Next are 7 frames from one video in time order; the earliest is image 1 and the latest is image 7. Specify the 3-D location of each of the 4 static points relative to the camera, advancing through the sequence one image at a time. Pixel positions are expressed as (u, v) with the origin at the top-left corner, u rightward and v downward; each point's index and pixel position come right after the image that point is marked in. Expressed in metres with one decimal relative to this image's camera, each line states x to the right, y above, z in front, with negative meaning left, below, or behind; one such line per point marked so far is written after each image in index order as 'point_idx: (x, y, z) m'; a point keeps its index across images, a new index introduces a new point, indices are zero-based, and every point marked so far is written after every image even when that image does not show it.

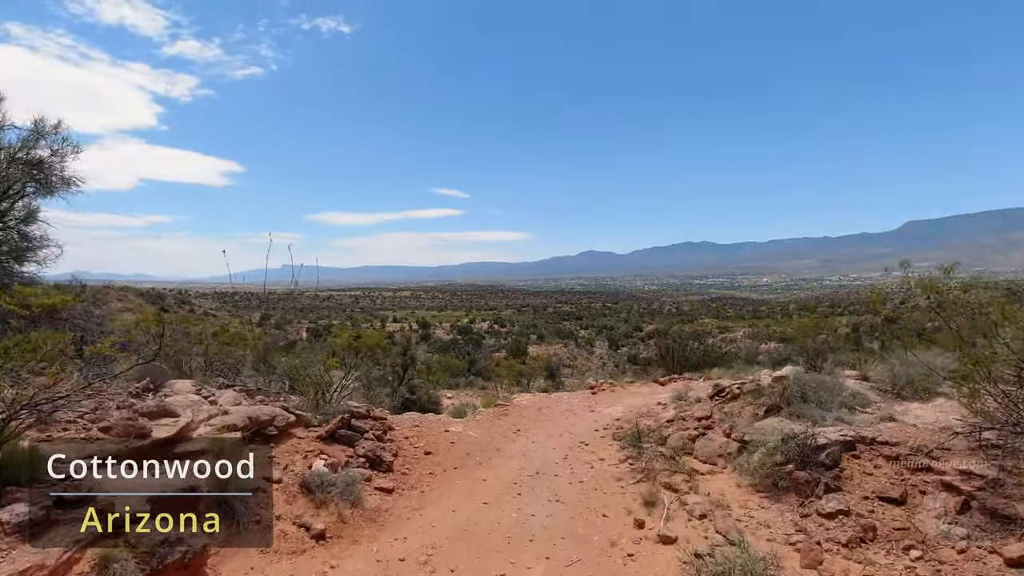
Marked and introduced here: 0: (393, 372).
0: (-3.7, -2.6, +16.3) m
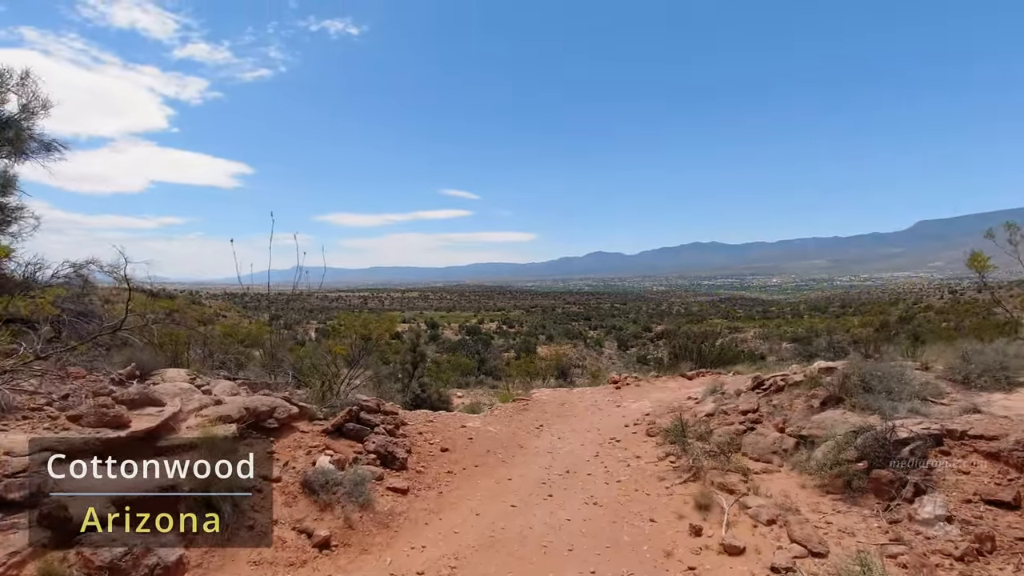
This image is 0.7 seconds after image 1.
0: (-3.3, -2.5, +15.9) m
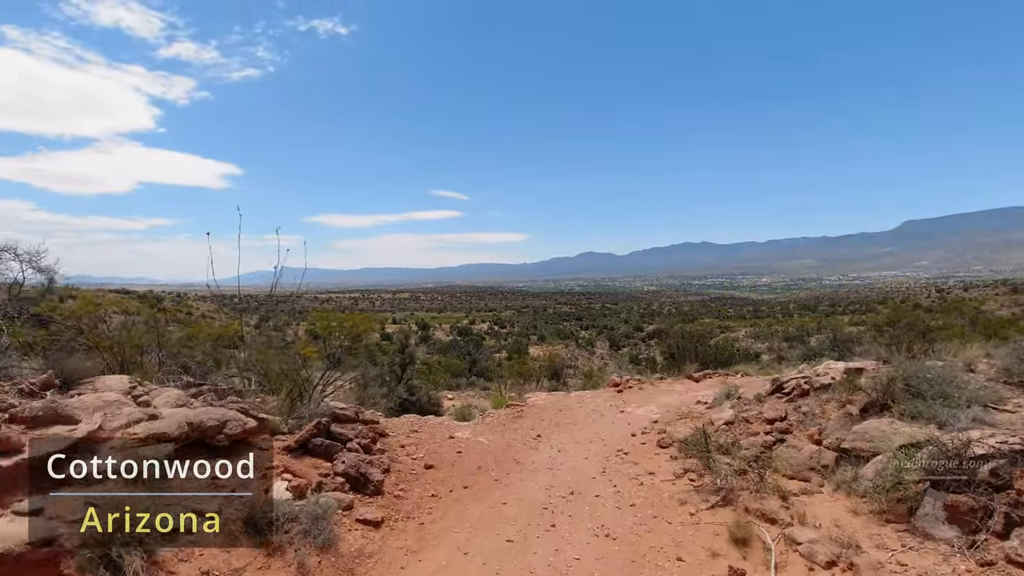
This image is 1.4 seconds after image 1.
0: (-3.6, -2.4, +15.4) m
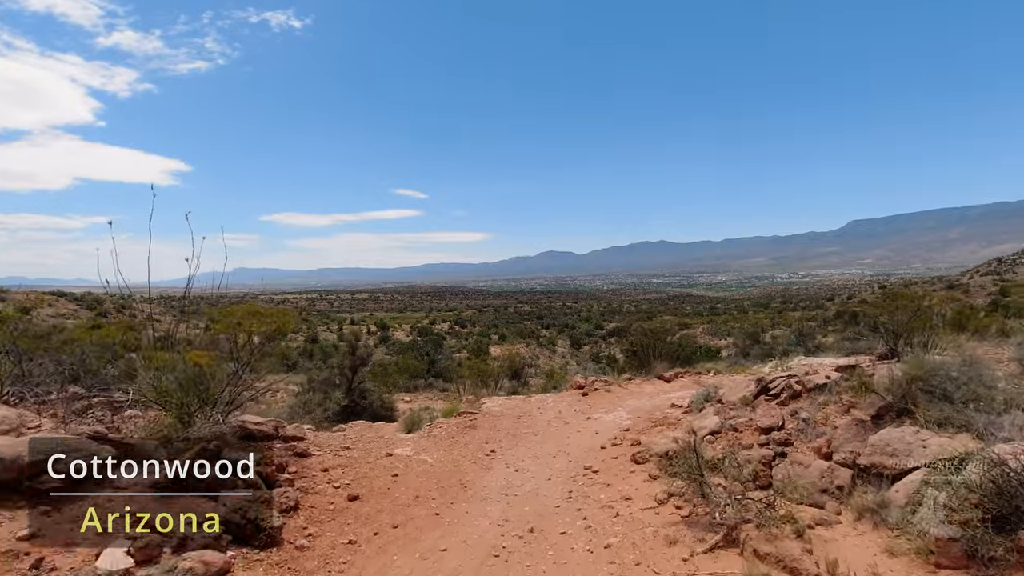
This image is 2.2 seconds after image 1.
0: (-4.7, -2.4, +14.4) m
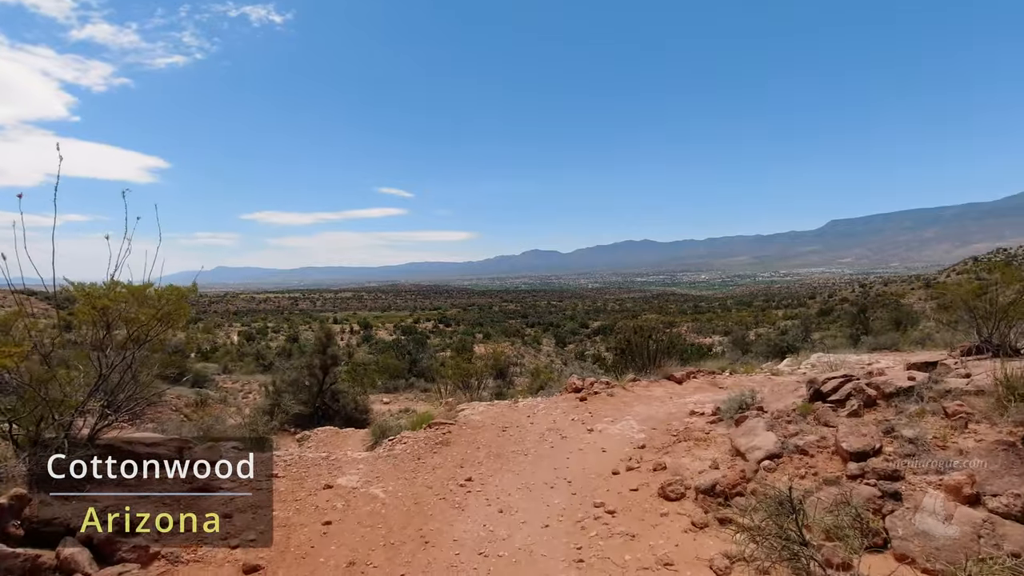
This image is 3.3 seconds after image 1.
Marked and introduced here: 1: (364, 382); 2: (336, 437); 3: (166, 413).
0: (-5.1, -2.2, +13.4) m
1: (-5.4, -3.5, +19.4) m
2: (-3.3, -2.8, +9.7) m
3: (-9.8, -3.5, +14.8) m
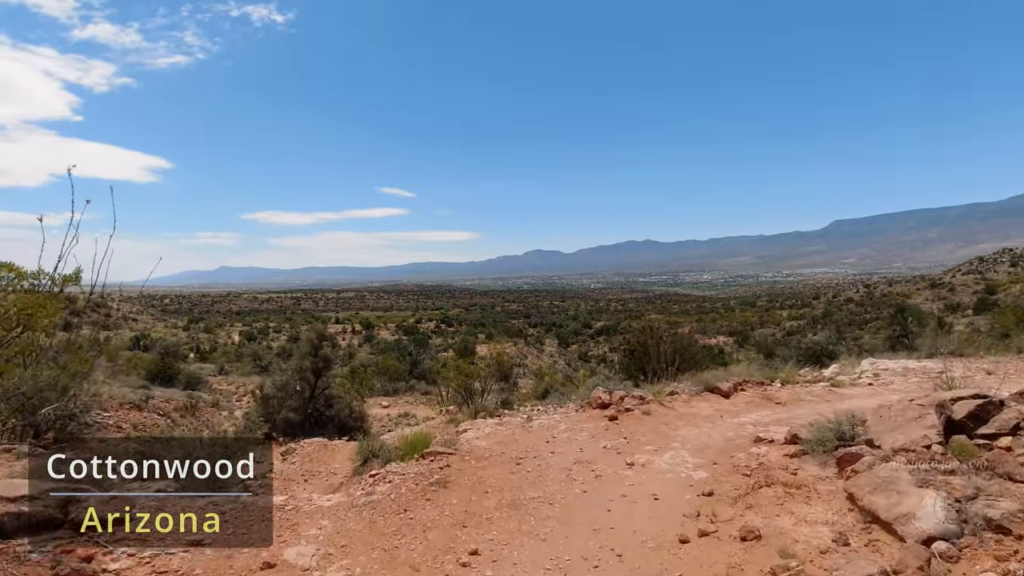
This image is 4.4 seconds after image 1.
0: (-5.0, -2.2, +12.5) m
1: (-5.3, -3.4, +18.5) m
2: (-3.2, -2.8, +8.9) m
3: (-9.7, -3.4, +14.0) m
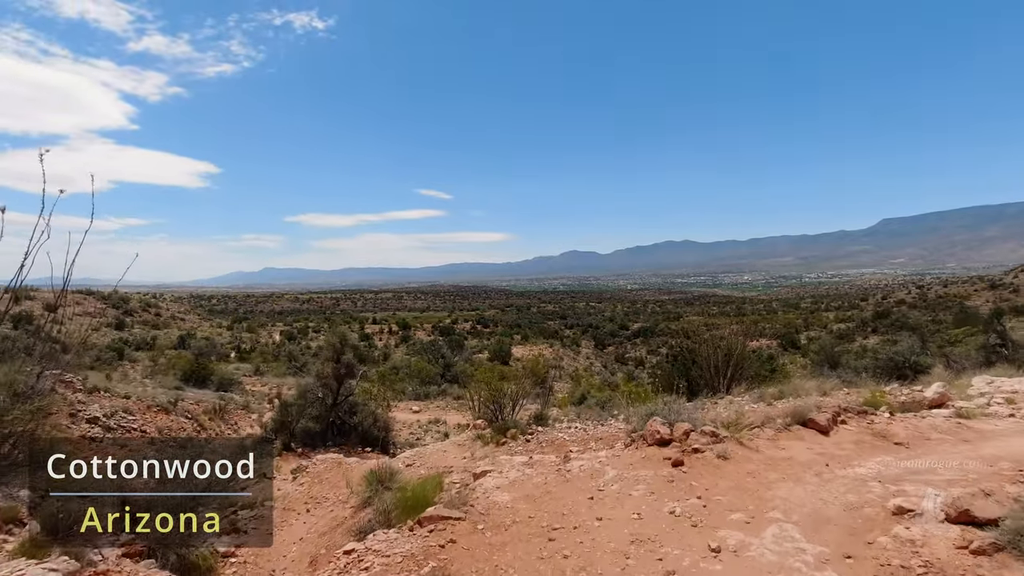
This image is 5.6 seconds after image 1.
0: (-4.2, -2.2, +12.0) m
1: (-4.1, -3.5, +18.0) m
2: (-2.7, -2.8, +8.2) m
3: (-8.8, -3.5, +13.7) m
